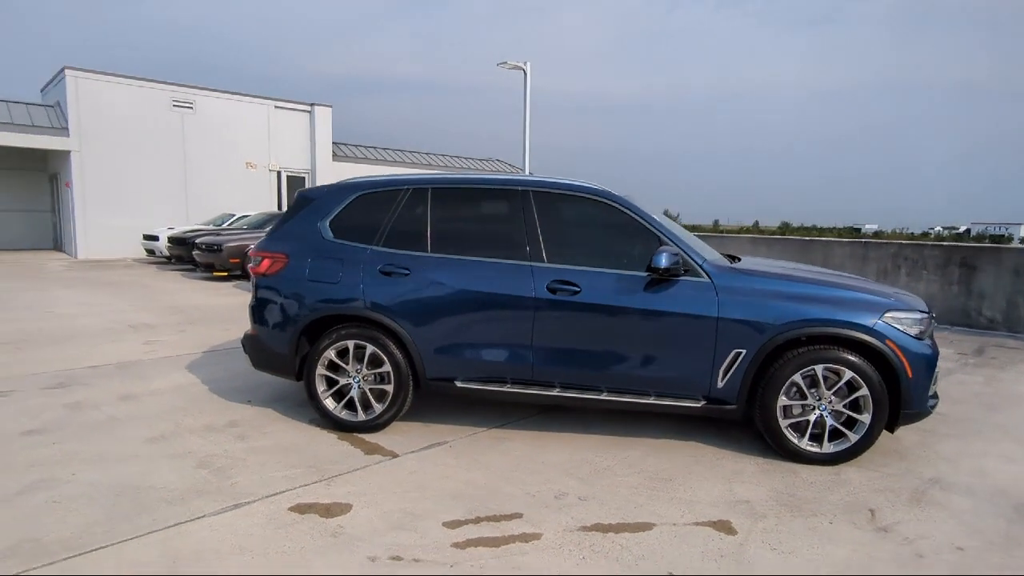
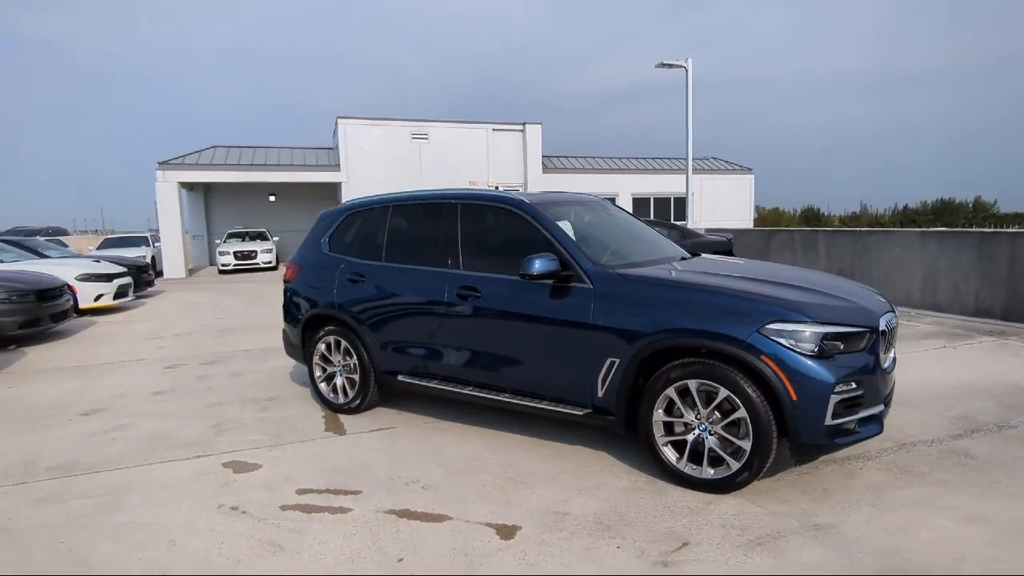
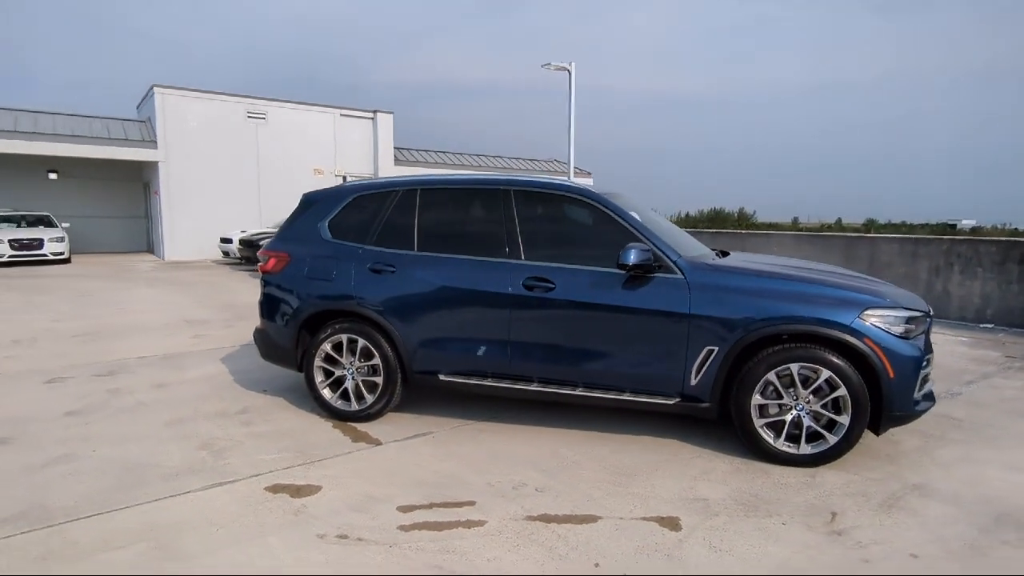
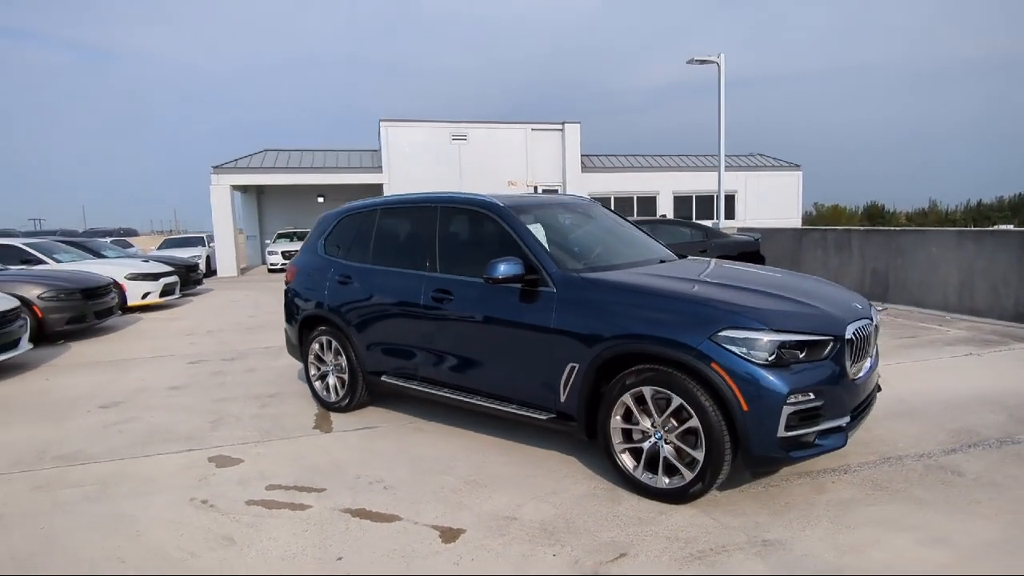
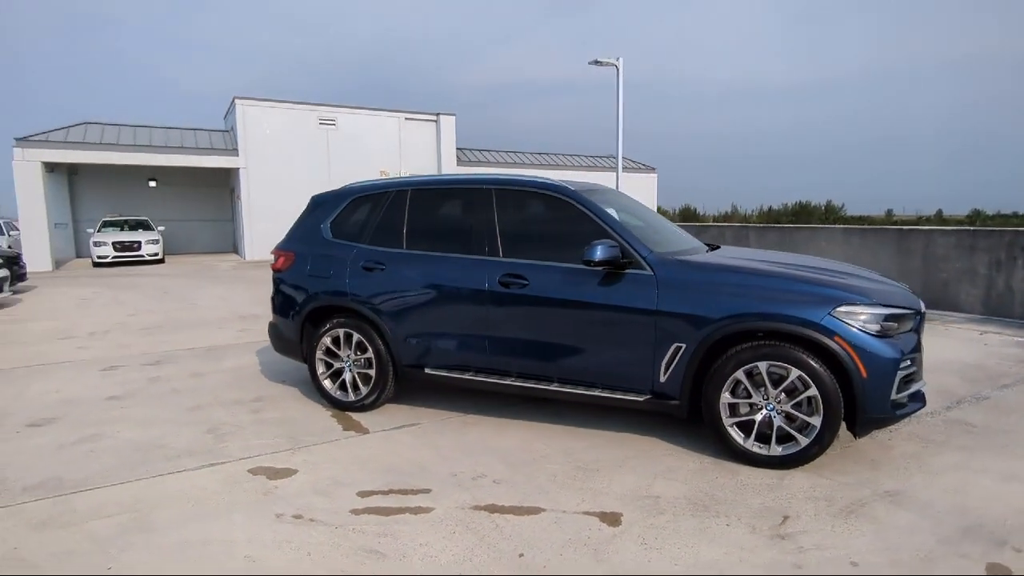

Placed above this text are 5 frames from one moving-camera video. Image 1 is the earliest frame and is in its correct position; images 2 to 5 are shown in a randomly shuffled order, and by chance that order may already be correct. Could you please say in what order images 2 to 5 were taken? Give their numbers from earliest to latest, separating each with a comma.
3, 5, 2, 4
